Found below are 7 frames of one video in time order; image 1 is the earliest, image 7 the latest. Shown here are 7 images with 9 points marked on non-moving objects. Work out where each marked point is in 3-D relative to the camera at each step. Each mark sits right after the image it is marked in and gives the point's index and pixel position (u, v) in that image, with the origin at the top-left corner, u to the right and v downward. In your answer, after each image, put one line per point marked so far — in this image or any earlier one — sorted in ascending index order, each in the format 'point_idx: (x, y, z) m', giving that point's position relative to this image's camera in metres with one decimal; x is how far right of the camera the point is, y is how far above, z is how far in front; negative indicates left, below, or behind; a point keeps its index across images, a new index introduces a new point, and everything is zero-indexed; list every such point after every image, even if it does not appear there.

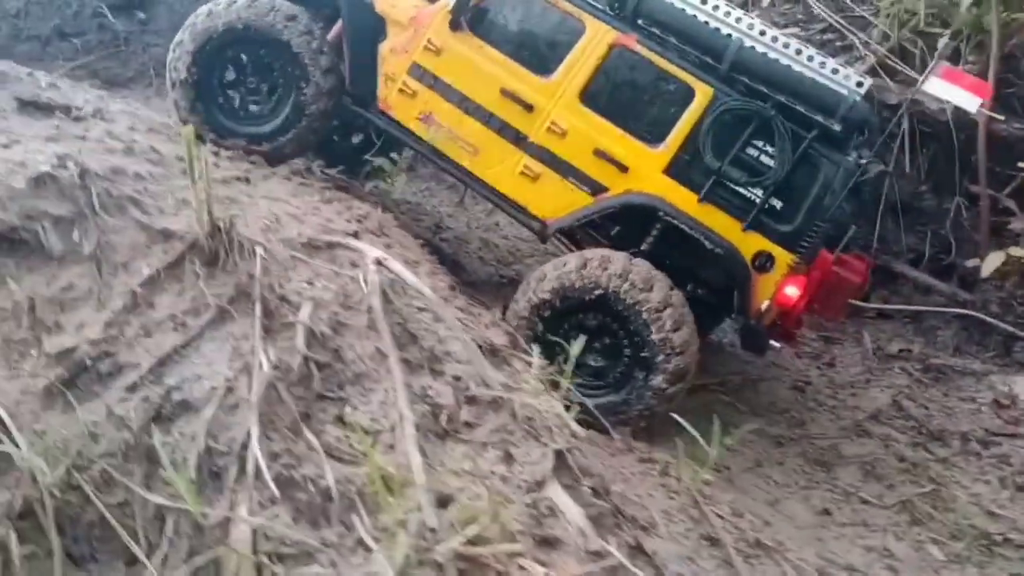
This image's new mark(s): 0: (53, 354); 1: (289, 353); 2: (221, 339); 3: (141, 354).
0: (-1.1, -0.2, +2.7) m
1: (-0.5, -0.2, +2.8) m
2: (-0.7, -0.1, +2.8) m
3: (-0.9, -0.2, +2.7) m
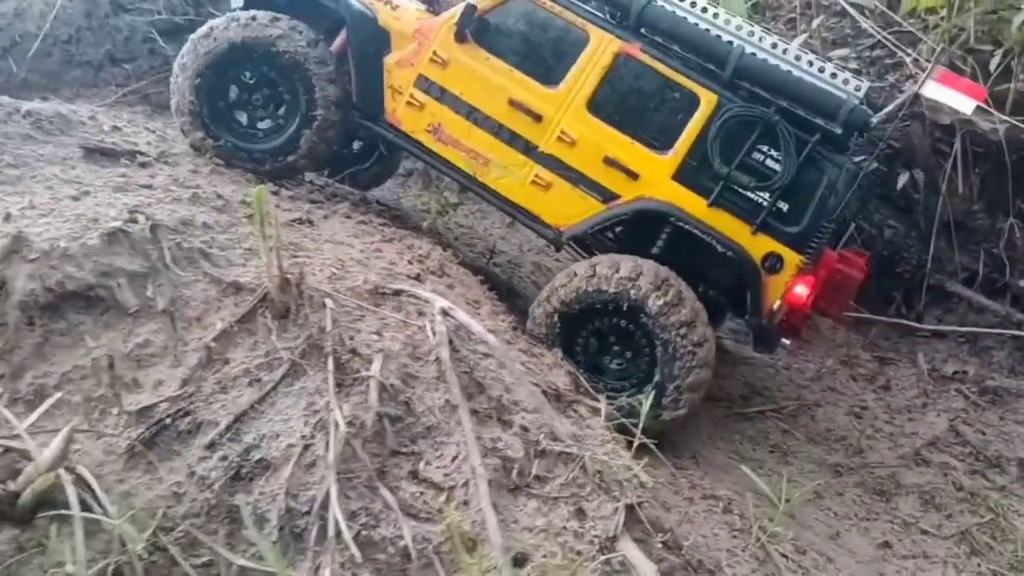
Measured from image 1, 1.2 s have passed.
0: (-1.0, -0.3, +2.7) m
1: (-0.3, -0.3, +2.8) m
2: (-0.6, -0.3, +2.8) m
3: (-0.7, -0.3, +2.8) m
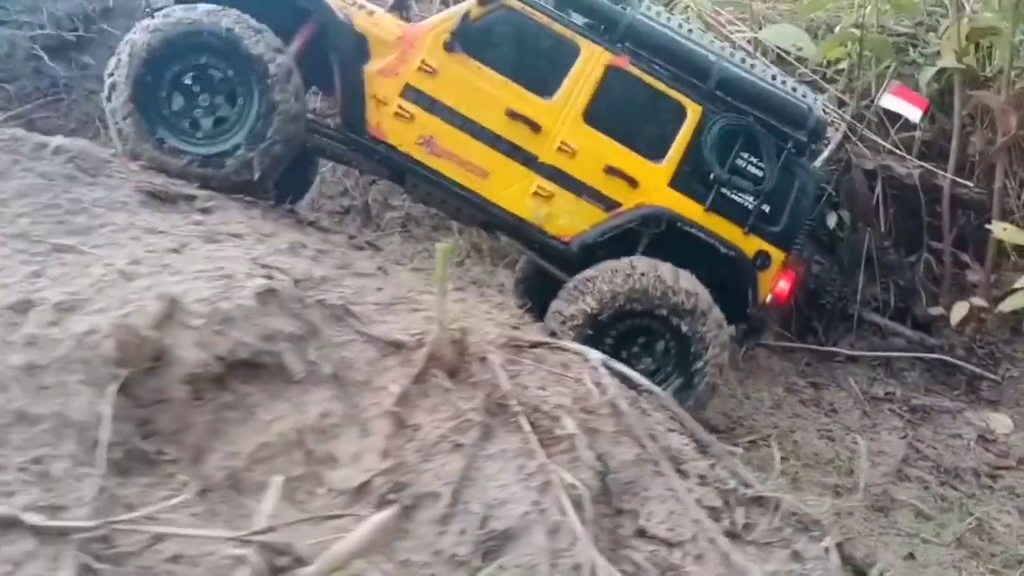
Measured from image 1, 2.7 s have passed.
0: (-0.4, -0.5, +2.4) m
1: (+0.2, -0.4, +2.6) m
2: (0.0, -0.4, +2.6) m
3: (-0.2, -0.5, +2.5) m
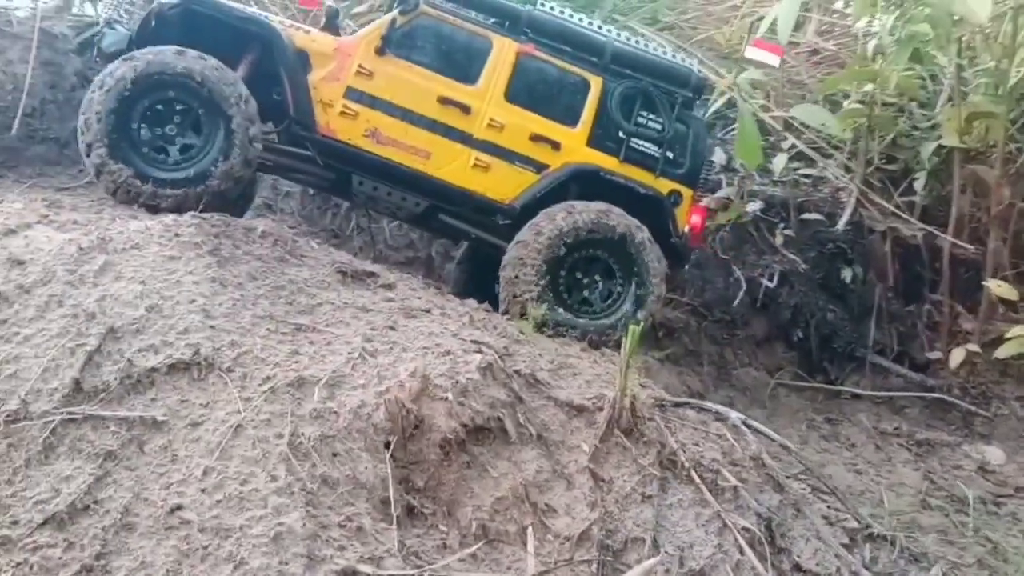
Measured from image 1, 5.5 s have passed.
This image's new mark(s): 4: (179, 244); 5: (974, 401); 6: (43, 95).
0: (+0.2, -0.7, +2.8) m
1: (+0.7, -0.7, +3.1) m
2: (+0.5, -0.6, +3.0) m
3: (+0.3, -0.7, +2.9) m
4: (-1.0, +0.1, +3.2) m
5: (+2.4, -0.6, +5.5) m
6: (-2.1, +0.9, +4.9) m
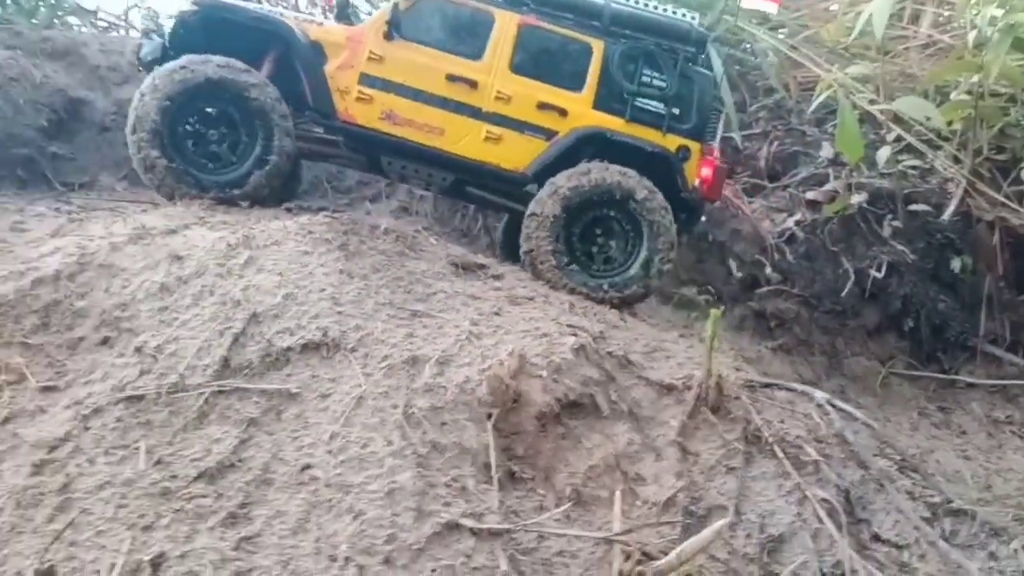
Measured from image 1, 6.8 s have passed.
0: (+0.4, -0.6, +3.1) m
1: (+1.0, -0.6, +3.3) m
2: (+0.8, -0.6, +3.3) m
3: (+0.6, -0.6, +3.1) m
4: (-0.7, +0.2, +3.6) m
5: (+3.0, -0.5, +5.5) m
6: (-1.6, +0.9, +5.4) m
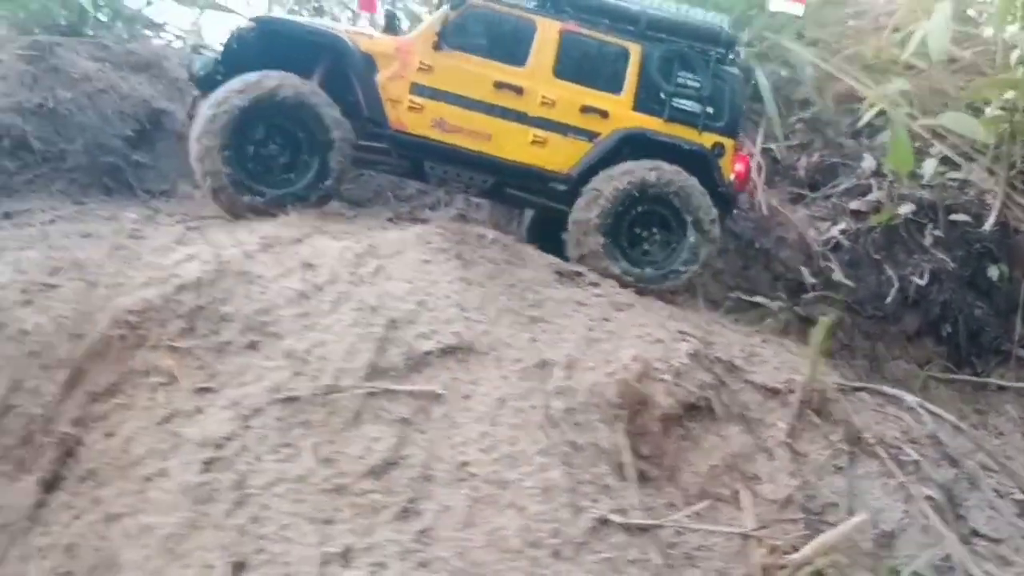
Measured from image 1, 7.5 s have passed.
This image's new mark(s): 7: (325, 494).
0: (+0.8, -0.7, +3.2) m
1: (+1.4, -0.6, +3.5) m
2: (+1.2, -0.6, +3.5) m
3: (+1.0, -0.6, +3.3) m
4: (-0.3, +0.1, +3.8) m
5: (+3.3, -0.6, +5.8) m
6: (-1.3, +0.9, +5.5) m
7: (-0.5, -0.5, +2.8) m
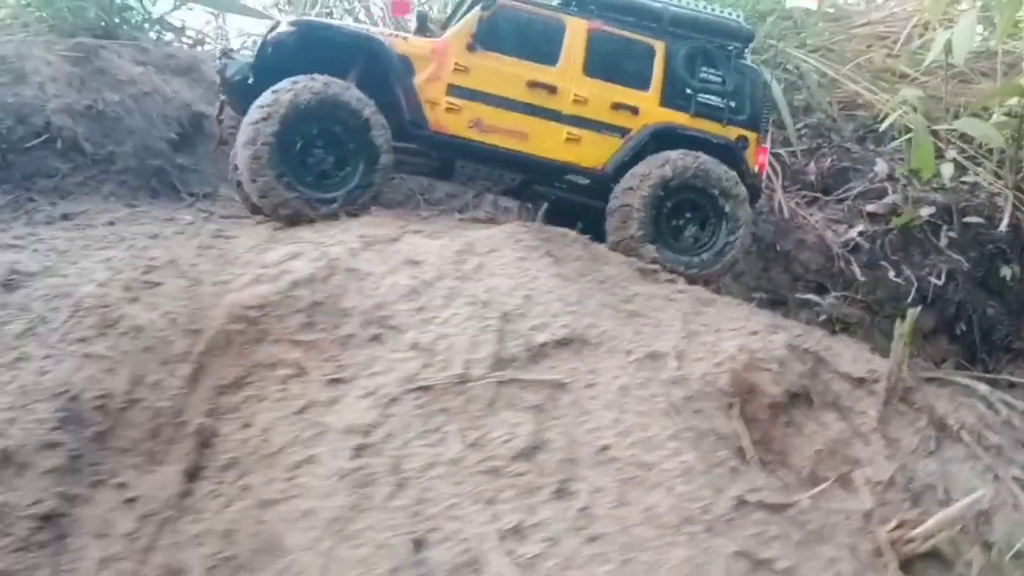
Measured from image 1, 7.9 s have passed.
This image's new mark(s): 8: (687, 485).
0: (+1.2, -0.6, +3.4) m
1: (+1.7, -0.6, +3.7) m
2: (+1.5, -0.6, +3.7) m
3: (+1.4, -0.6, +3.5) m
4: (0.0, +0.2, +3.9) m
5: (+3.5, -0.6, +6.1) m
6: (-1.1, +0.9, +5.6) m
7: (-0.1, -0.5, +2.9) m
8: (+0.5, -0.6, +3.0) m
